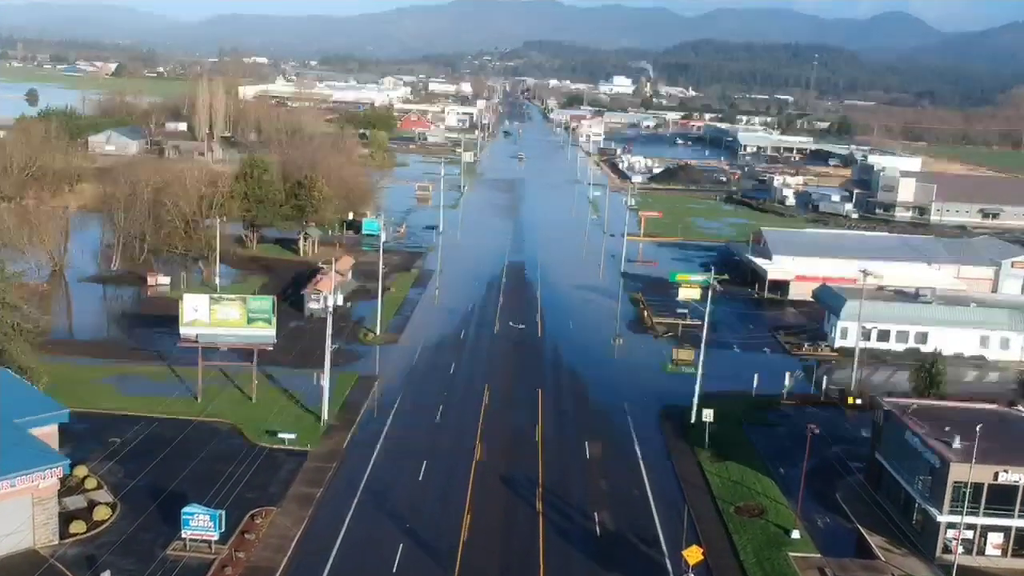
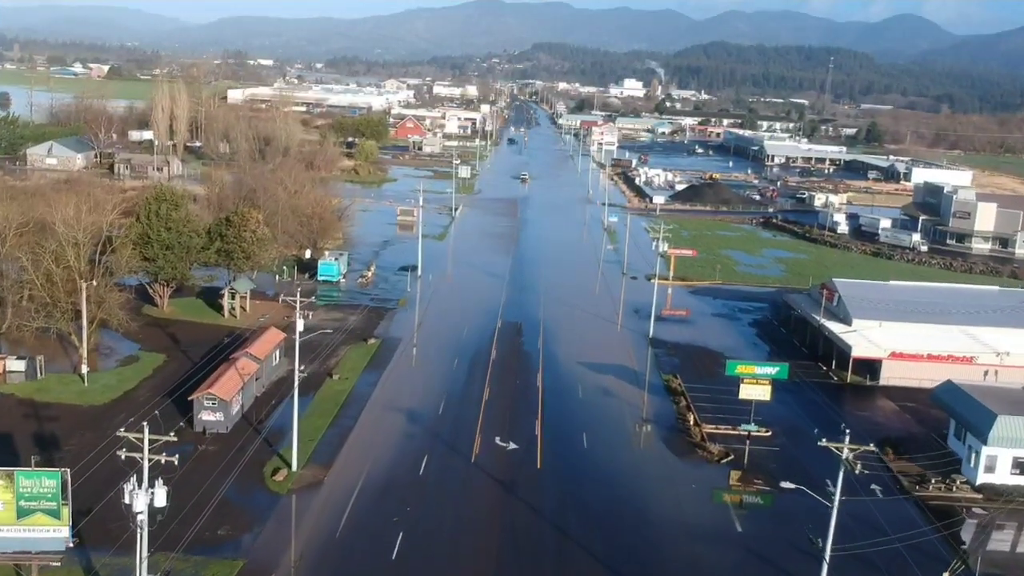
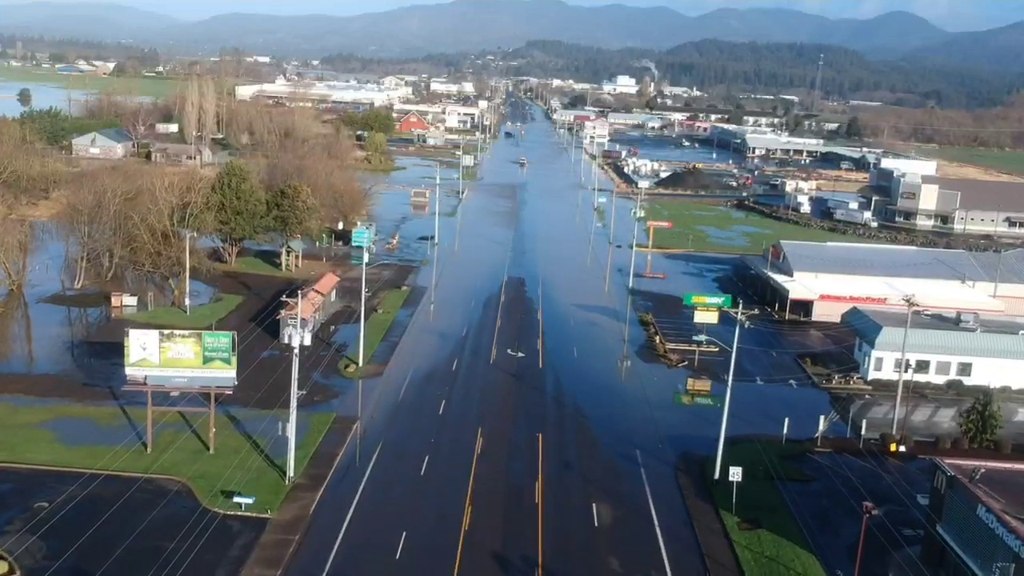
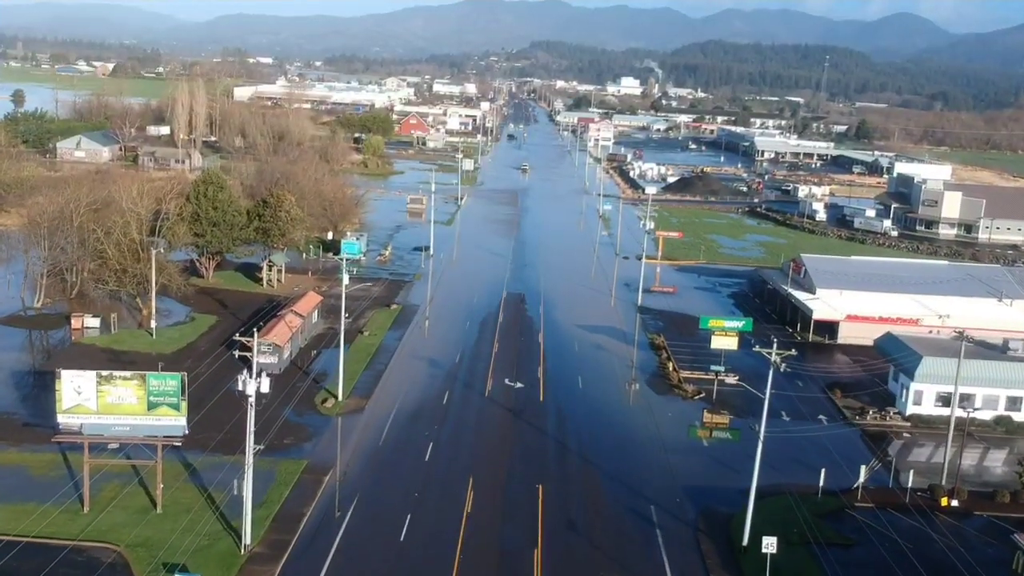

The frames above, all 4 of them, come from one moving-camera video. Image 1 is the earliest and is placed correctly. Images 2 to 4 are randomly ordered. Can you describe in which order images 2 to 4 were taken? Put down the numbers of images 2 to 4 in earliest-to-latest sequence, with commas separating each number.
3, 4, 2
